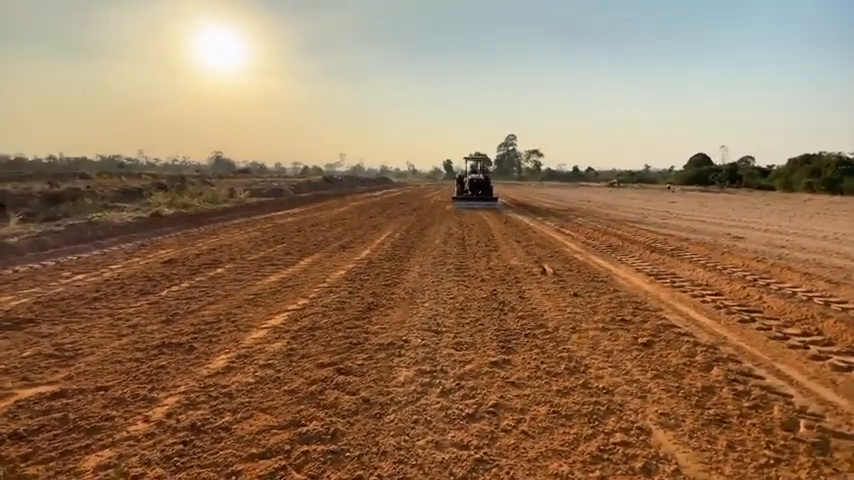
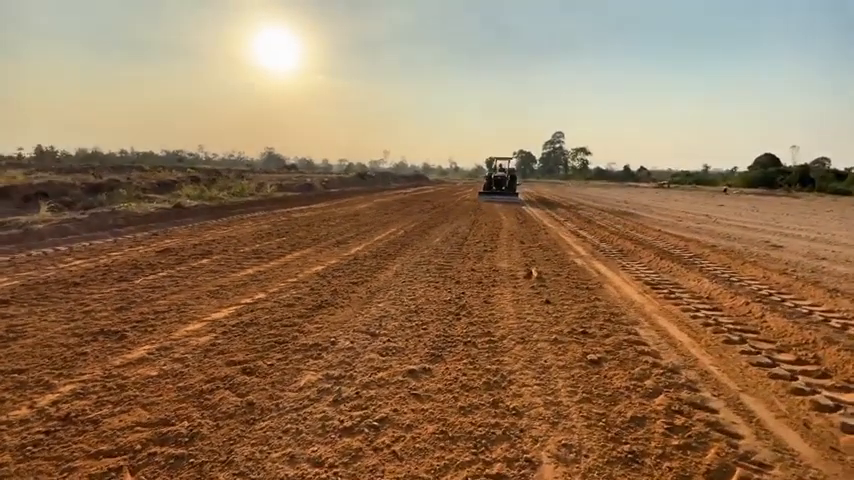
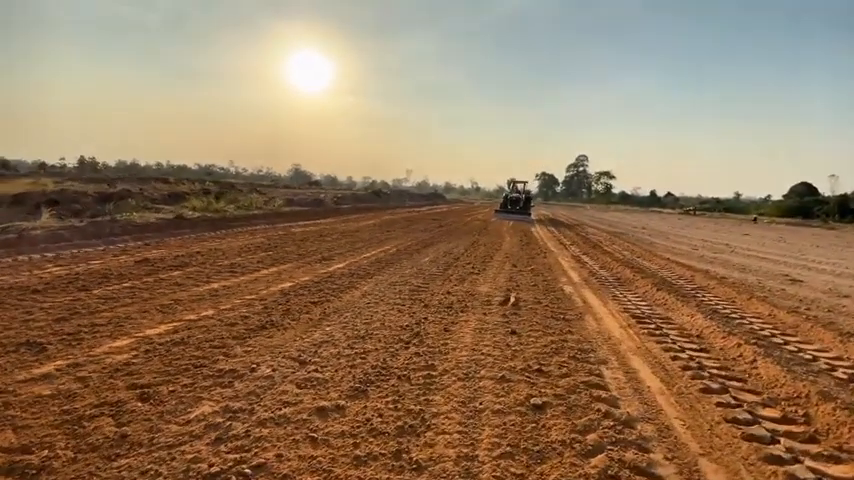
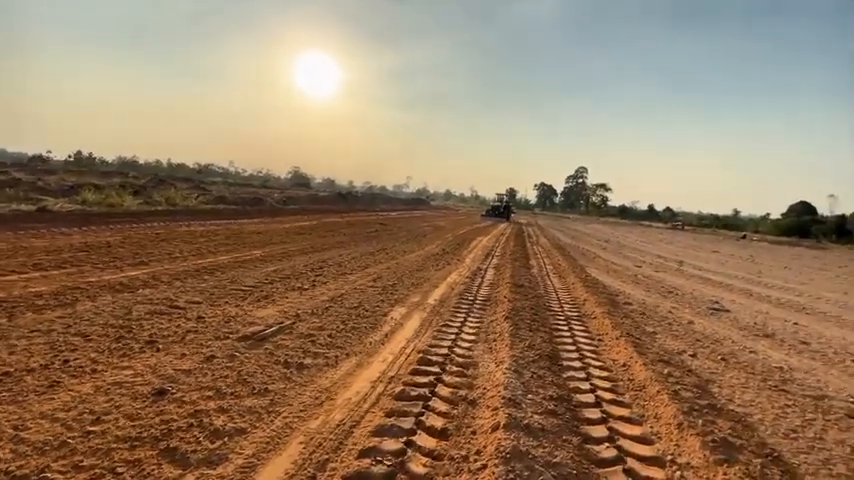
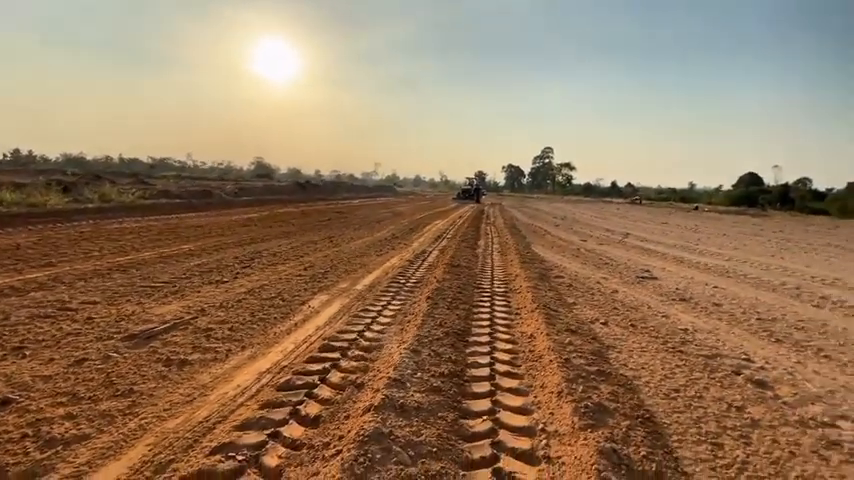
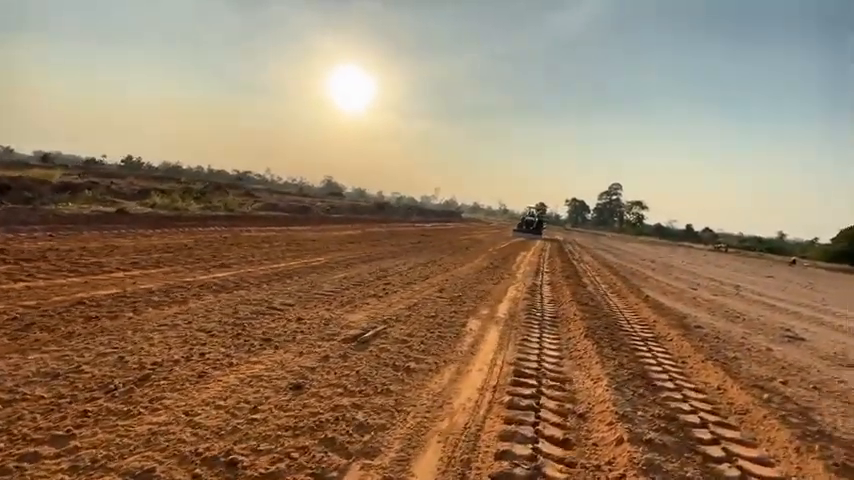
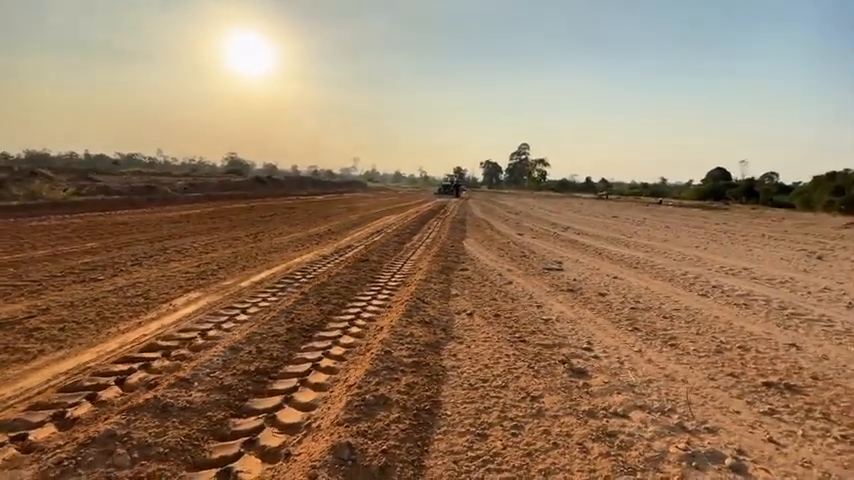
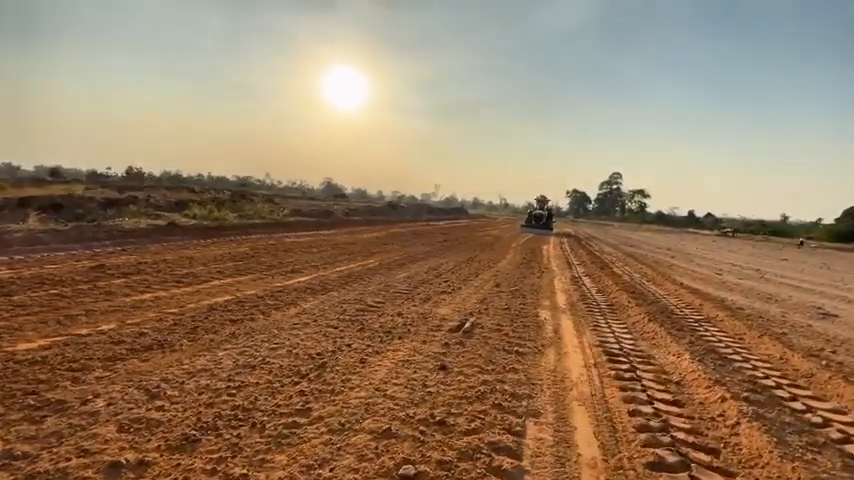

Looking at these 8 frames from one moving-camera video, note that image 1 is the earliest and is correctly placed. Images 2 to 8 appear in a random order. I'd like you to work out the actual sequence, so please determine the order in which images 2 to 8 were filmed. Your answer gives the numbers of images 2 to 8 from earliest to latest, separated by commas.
2, 3, 8, 6, 4, 5, 7
